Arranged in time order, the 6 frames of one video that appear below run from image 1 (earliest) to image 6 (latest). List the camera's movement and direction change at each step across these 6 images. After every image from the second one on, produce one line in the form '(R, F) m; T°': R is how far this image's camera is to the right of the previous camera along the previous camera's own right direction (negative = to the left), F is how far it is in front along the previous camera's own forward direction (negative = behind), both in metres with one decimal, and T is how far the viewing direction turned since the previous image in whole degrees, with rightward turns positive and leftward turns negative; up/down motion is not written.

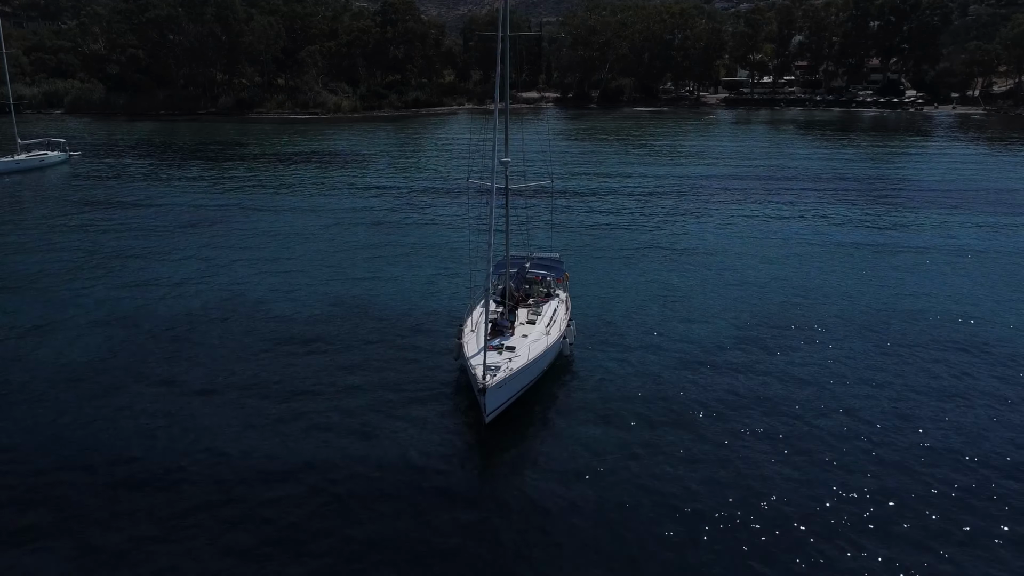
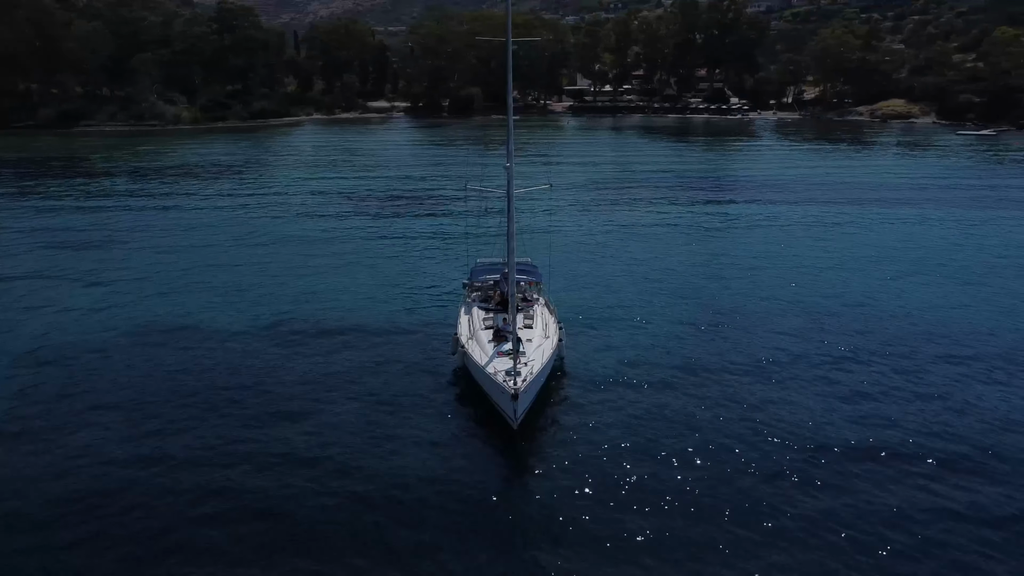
(-4.0, -0.5) m; +11°
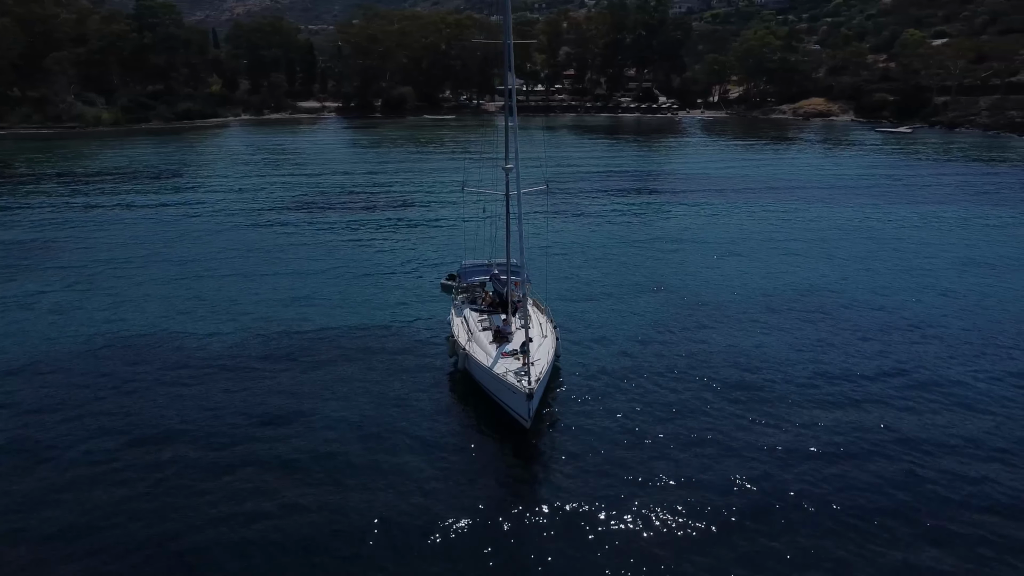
(-1.7, -0.5) m; +5°
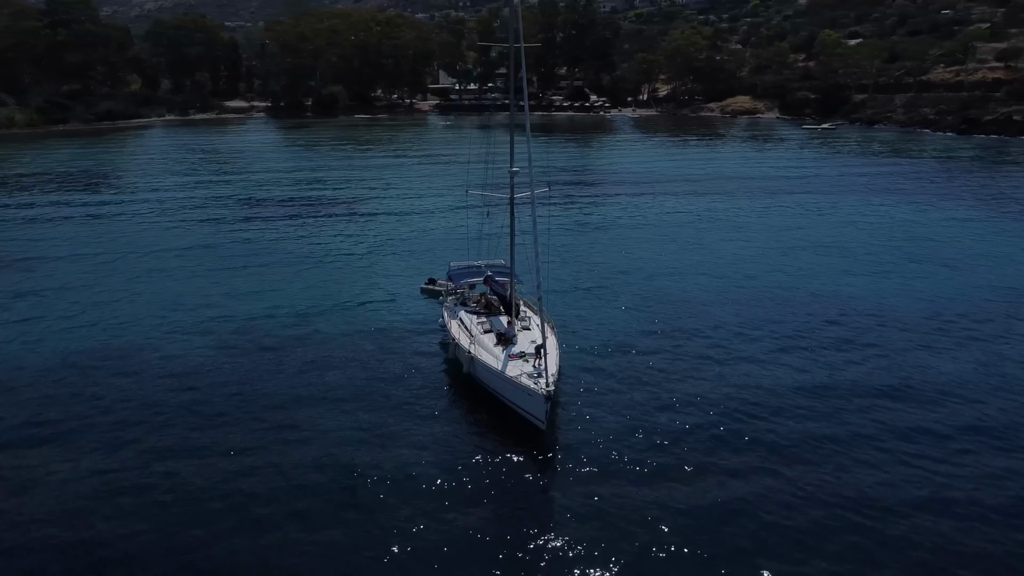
(-1.9, -0.5) m; +5°
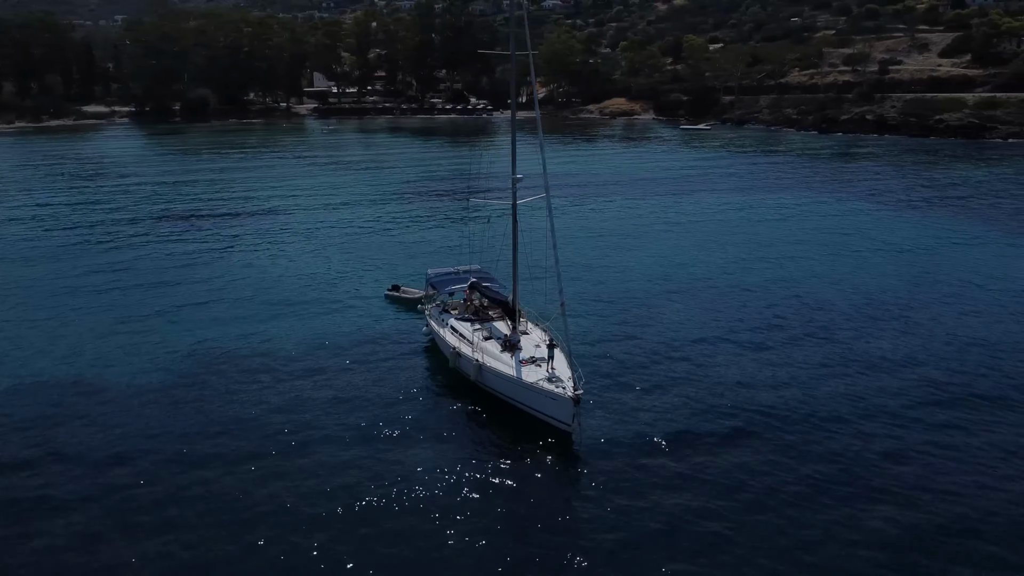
(-3.1, -0.4) m; +9°
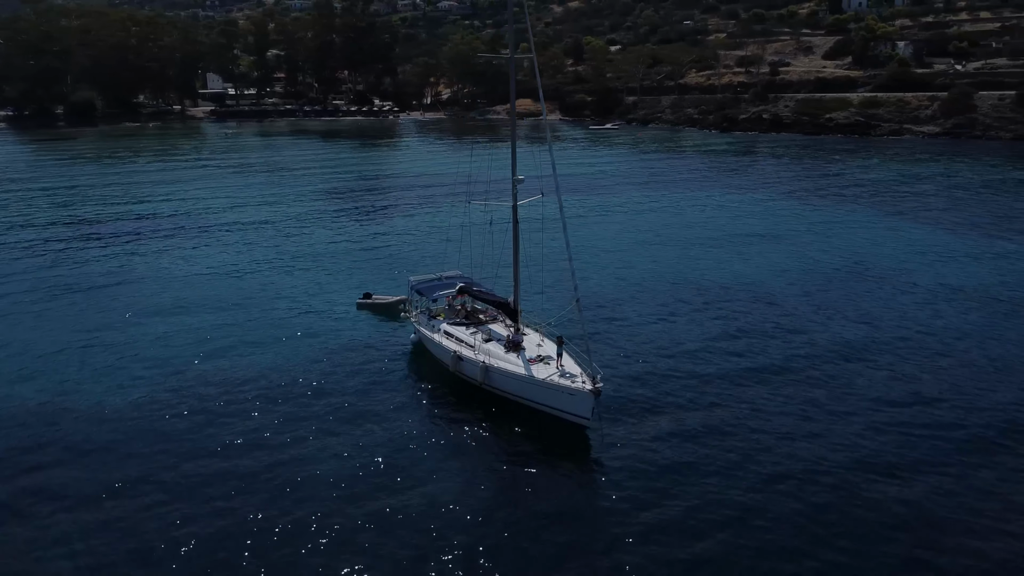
(-2.4, -0.4) m; +7°
